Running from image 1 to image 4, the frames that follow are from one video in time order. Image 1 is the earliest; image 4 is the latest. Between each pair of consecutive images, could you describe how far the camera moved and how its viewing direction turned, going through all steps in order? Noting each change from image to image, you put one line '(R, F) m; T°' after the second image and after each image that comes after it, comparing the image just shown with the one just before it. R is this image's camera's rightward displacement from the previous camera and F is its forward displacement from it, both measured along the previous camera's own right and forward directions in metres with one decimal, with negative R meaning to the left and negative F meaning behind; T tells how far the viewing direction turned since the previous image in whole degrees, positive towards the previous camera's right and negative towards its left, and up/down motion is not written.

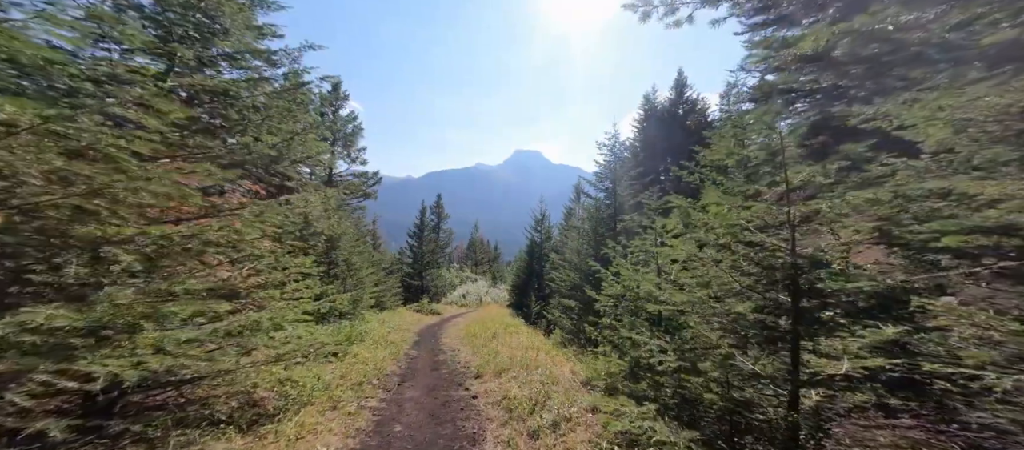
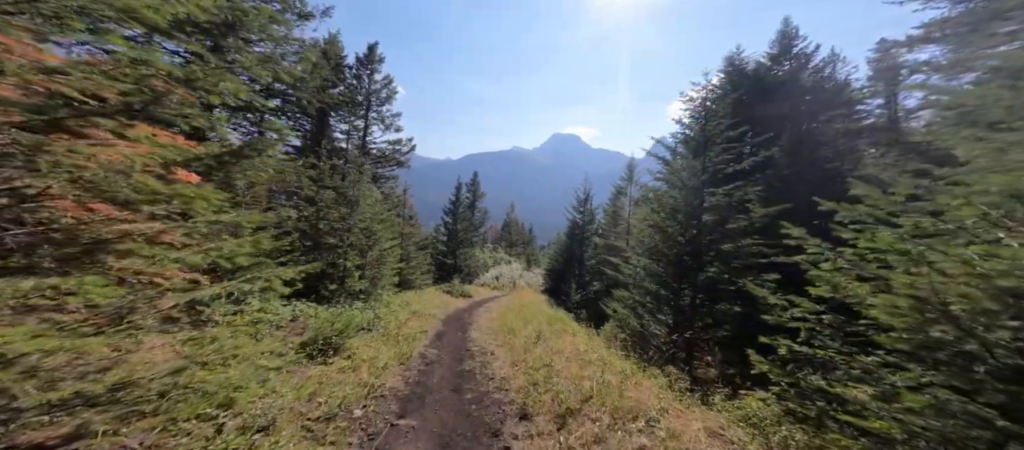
(-0.8, +4.2) m; -5°
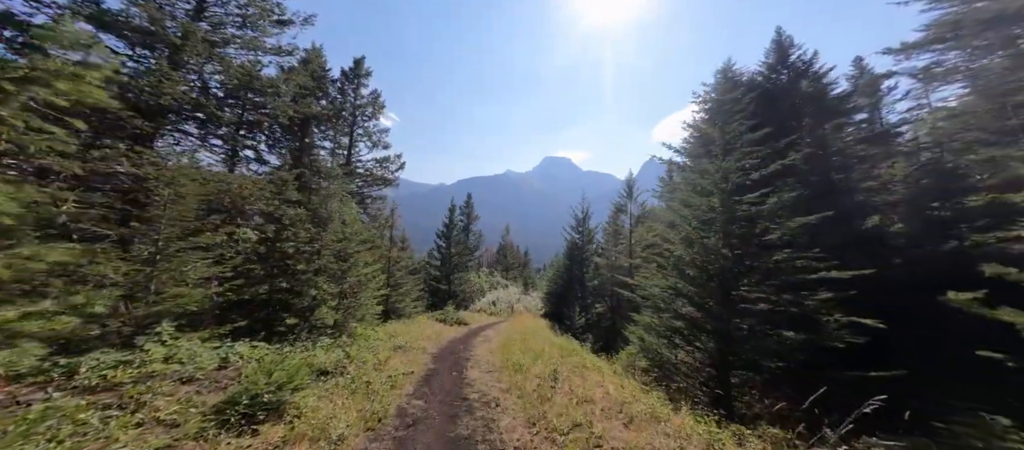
(-0.3, +2.5) m; +1°
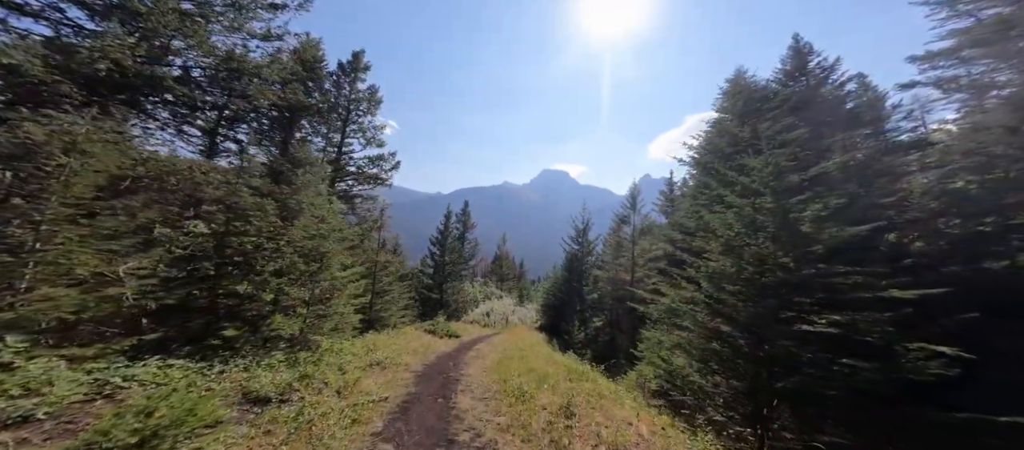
(-0.2, +2.0) m; +1°
